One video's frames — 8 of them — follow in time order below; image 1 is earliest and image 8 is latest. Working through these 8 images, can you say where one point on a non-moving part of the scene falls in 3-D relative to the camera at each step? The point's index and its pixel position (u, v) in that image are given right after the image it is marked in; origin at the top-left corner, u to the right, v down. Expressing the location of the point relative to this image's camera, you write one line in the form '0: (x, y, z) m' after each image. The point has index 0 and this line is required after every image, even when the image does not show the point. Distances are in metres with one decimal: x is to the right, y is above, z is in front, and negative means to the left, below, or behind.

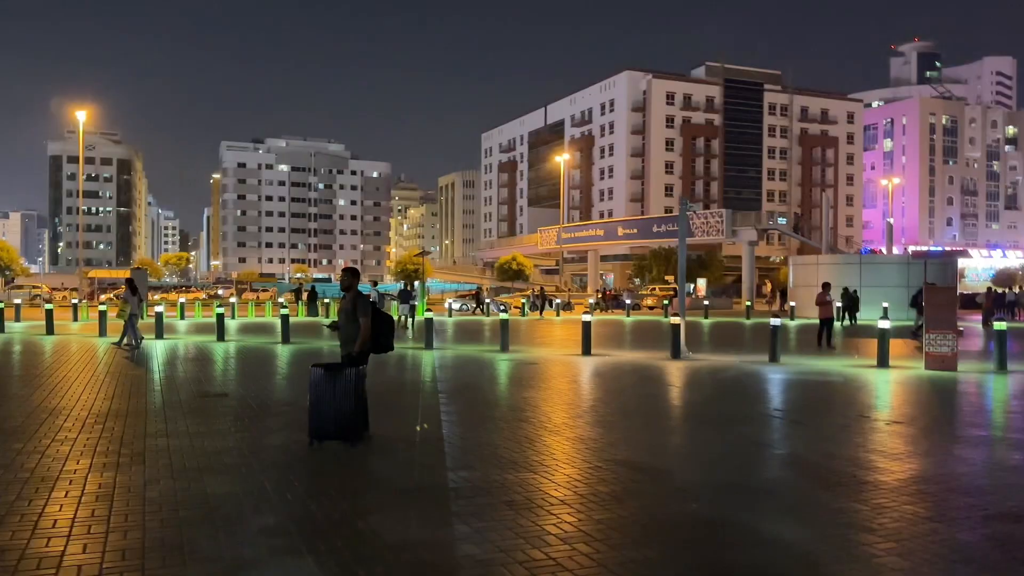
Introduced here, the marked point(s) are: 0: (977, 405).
0: (+7.3, -1.8, +12.3) m
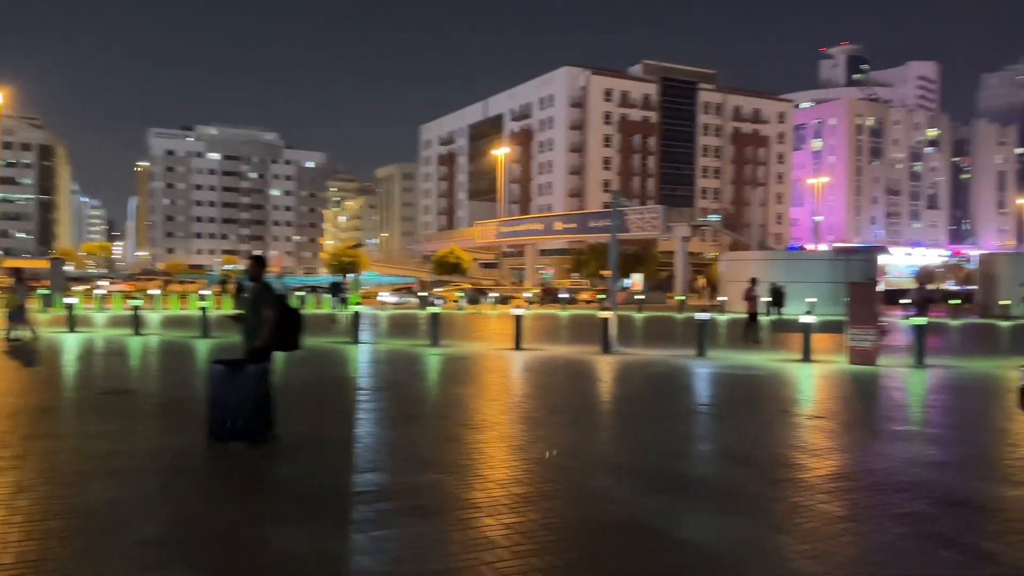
0: (+6.1, -1.8, +12.5) m
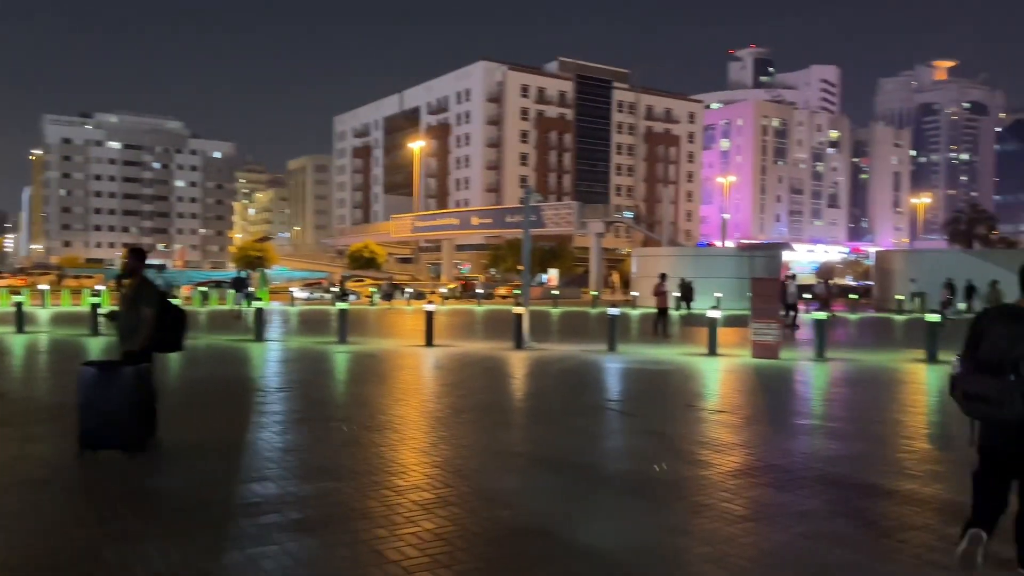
0: (+4.6, -1.7, +12.7) m
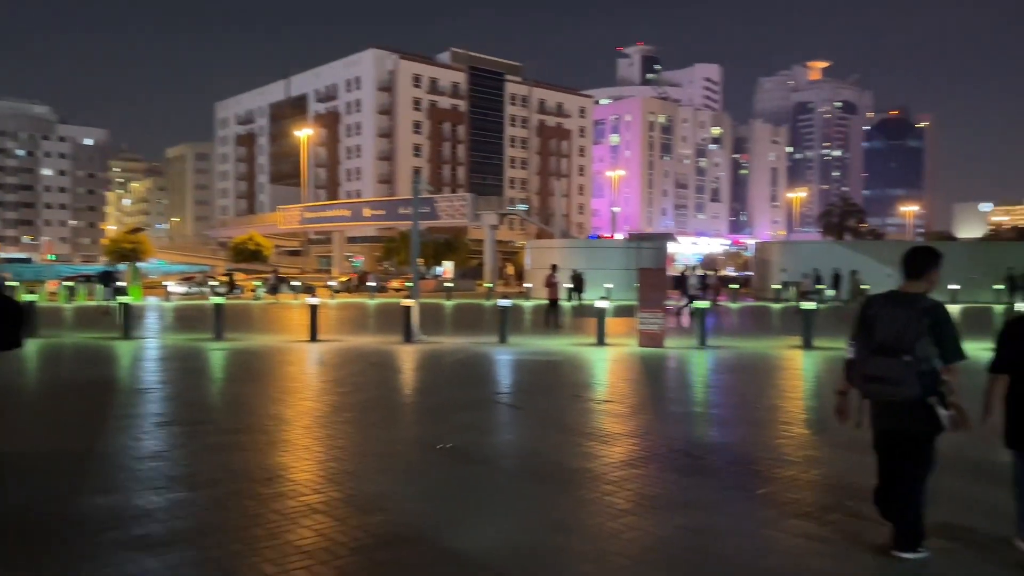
0: (+2.8, -1.5, +12.9) m
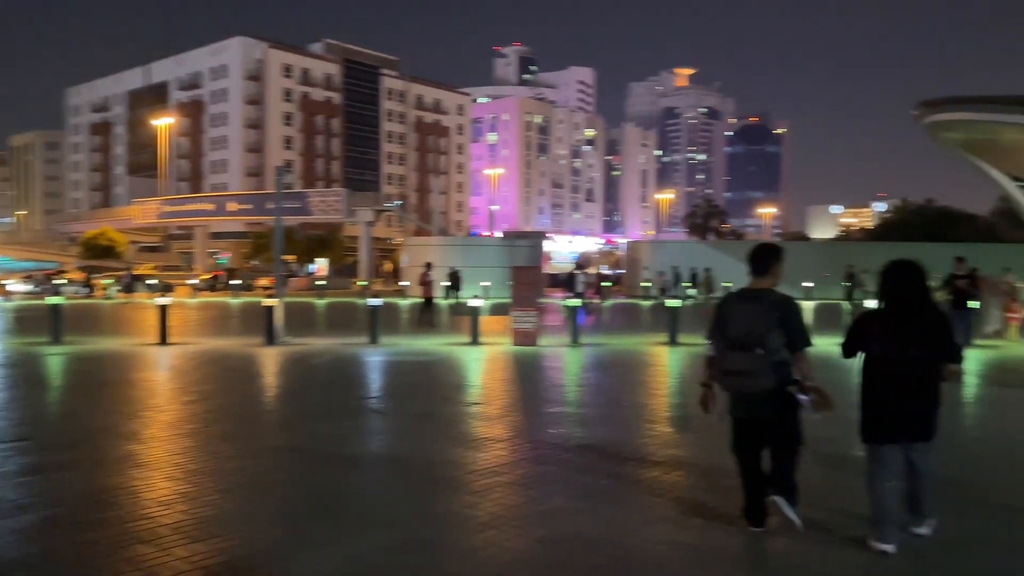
0: (+0.7, -1.5, +12.8) m
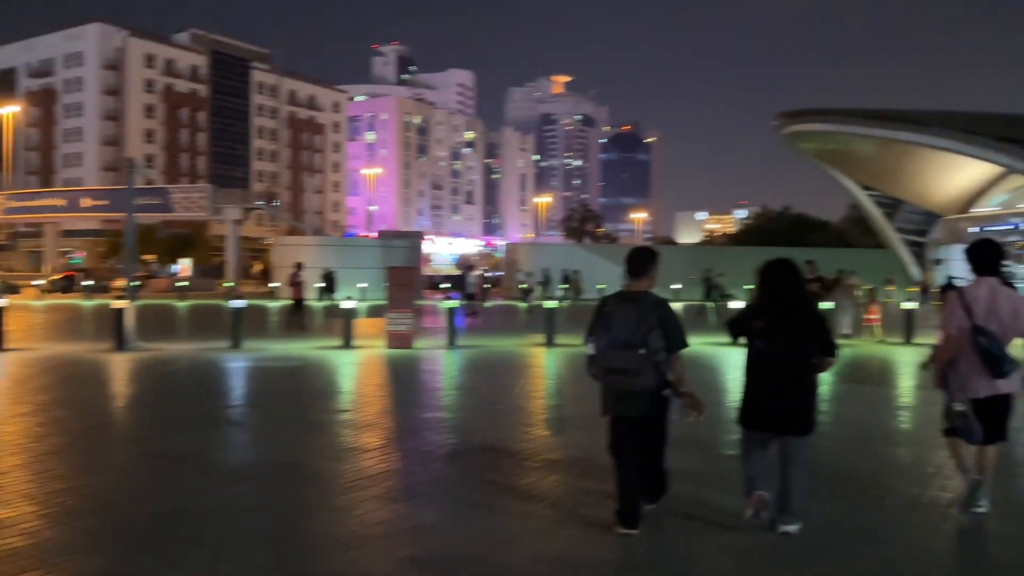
0: (-1.3, -1.5, +12.4) m
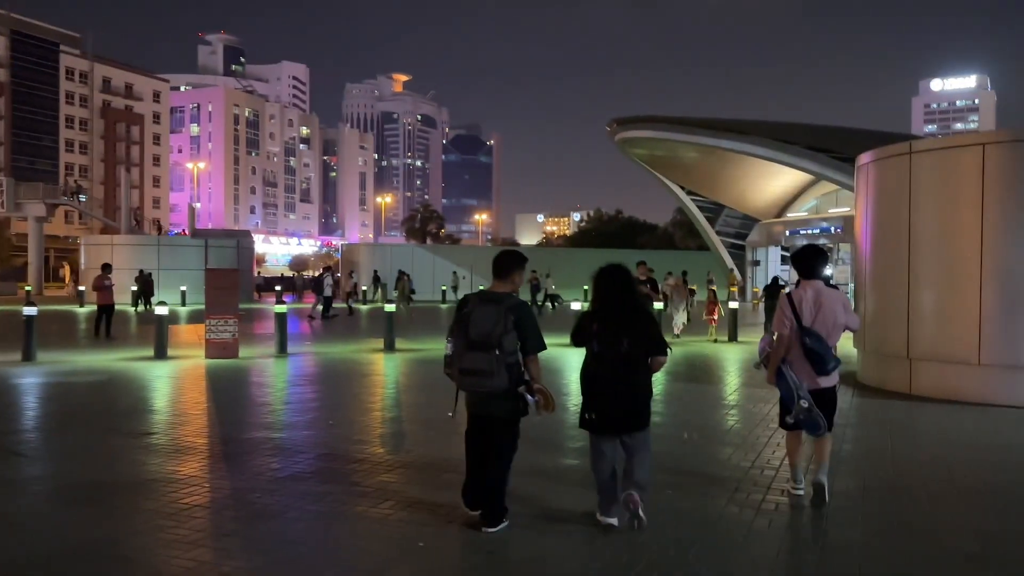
0: (-3.7, -1.6, +11.3) m
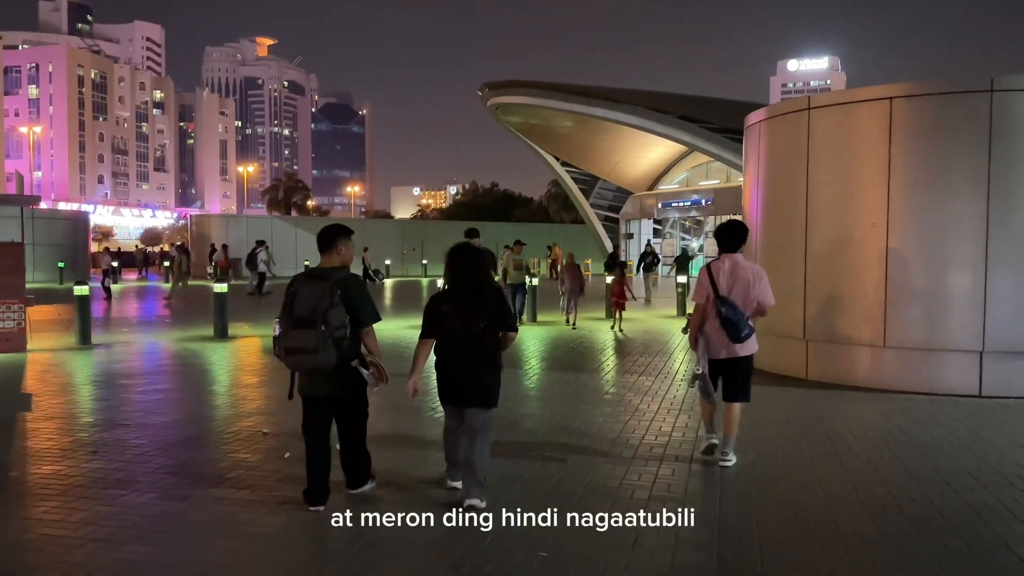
0: (-5.4, -1.3, +9.1) m
